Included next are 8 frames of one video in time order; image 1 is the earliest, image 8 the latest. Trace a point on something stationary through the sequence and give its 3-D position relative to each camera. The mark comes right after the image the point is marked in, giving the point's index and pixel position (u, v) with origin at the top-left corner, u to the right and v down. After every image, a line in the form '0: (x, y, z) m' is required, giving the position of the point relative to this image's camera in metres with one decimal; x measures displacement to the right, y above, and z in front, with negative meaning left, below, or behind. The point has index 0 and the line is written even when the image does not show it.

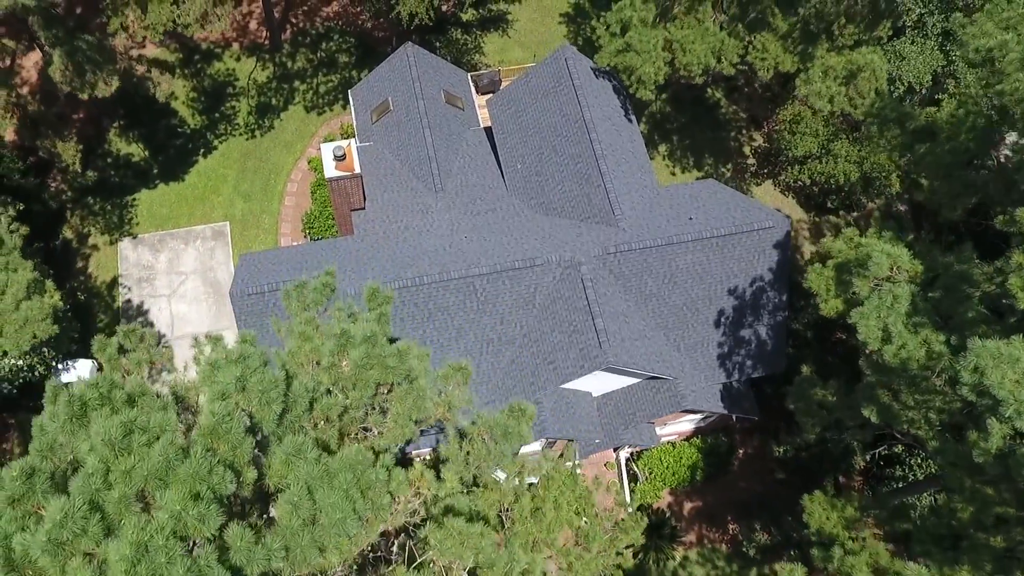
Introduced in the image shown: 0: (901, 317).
0: (+7.1, -0.5, +15.9) m
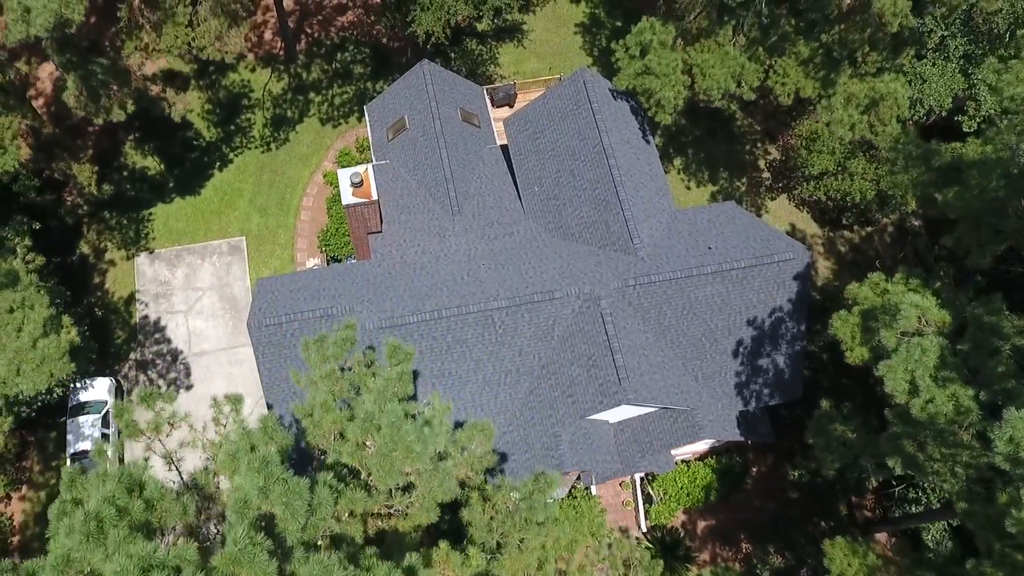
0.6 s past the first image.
0: (+7.5, -1.5, +15.8) m
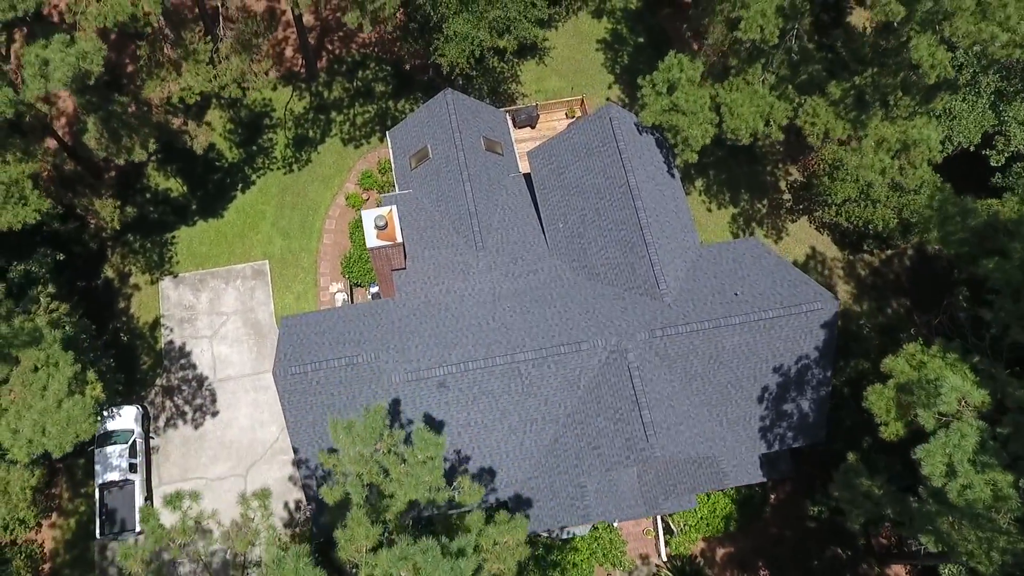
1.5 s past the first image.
0: (+8.1, -3.0, +15.8) m
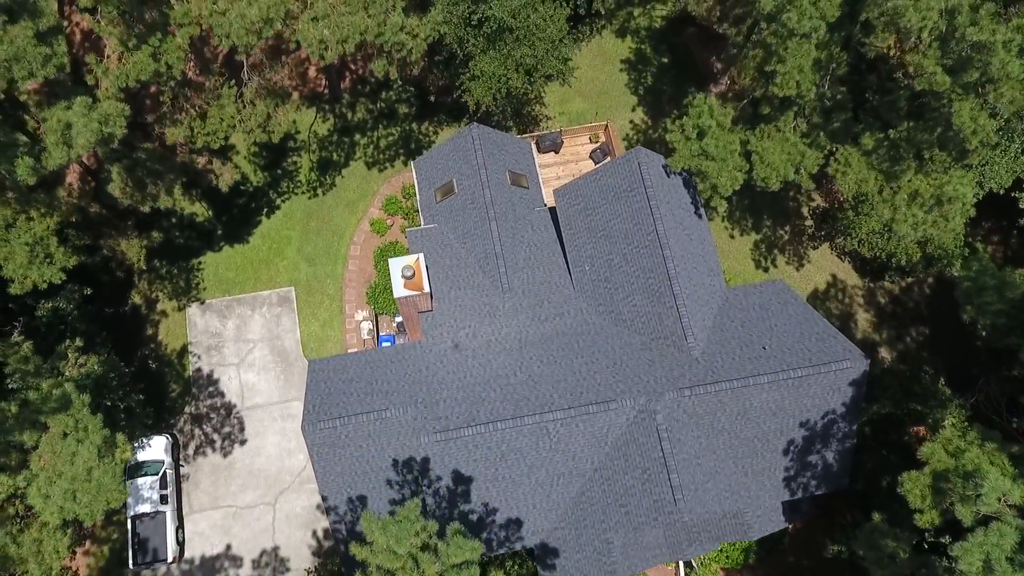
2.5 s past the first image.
0: (+8.6, -4.8, +15.9) m
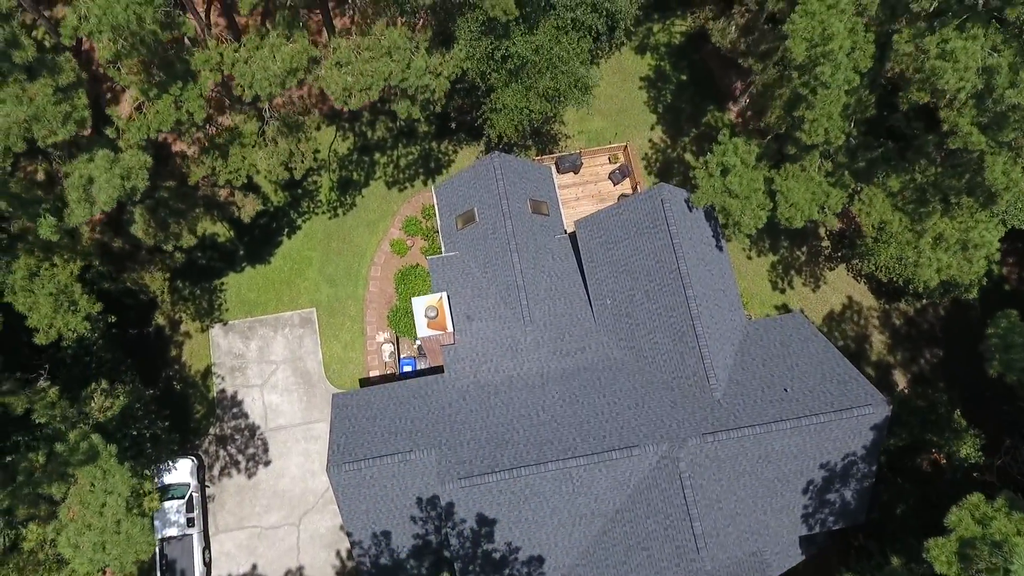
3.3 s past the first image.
0: (+9.2, -6.2, +16.1) m
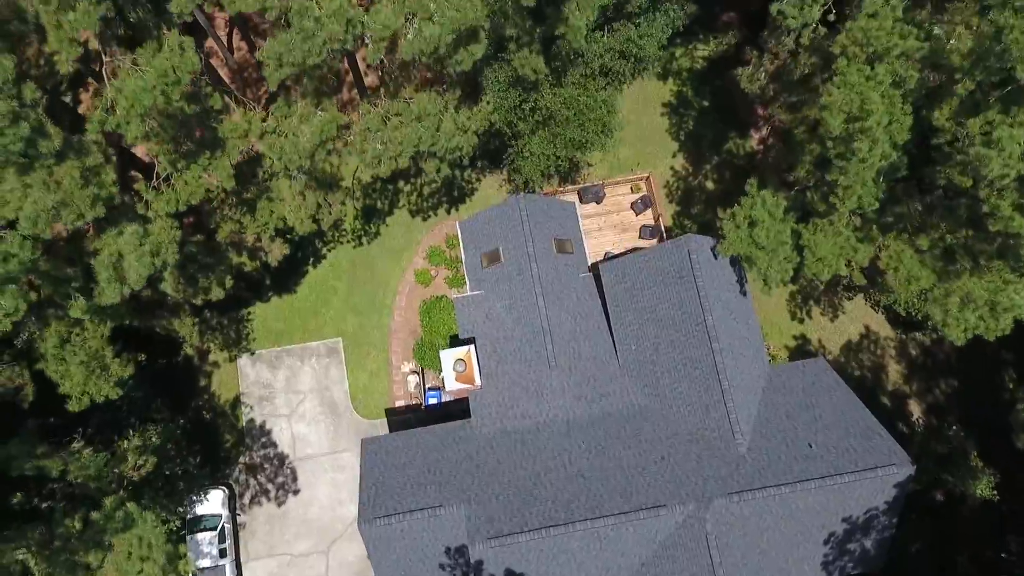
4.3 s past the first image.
0: (+9.8, -8.0, +16.5) m
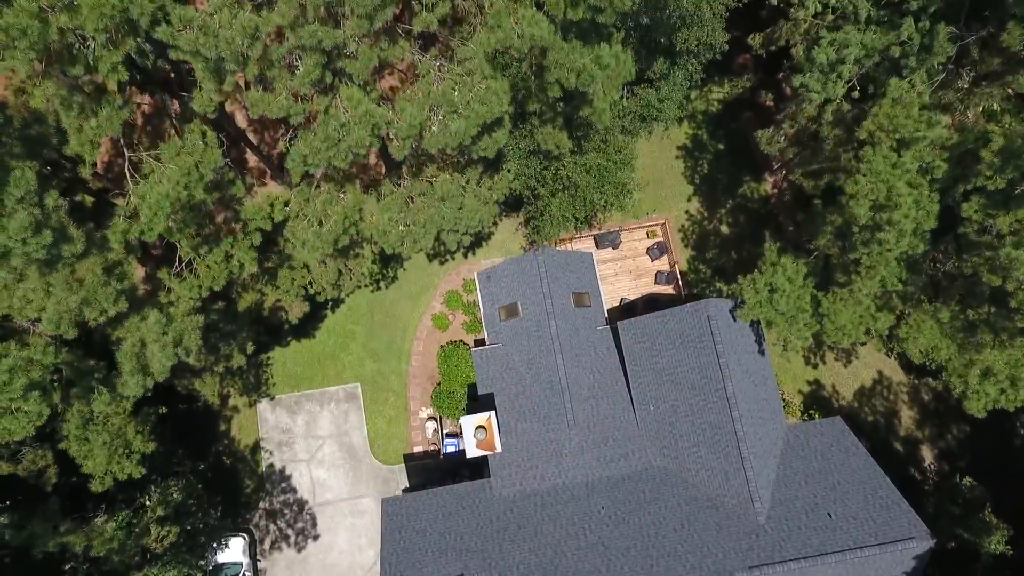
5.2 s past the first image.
0: (+10.3, -10.1, +16.8) m
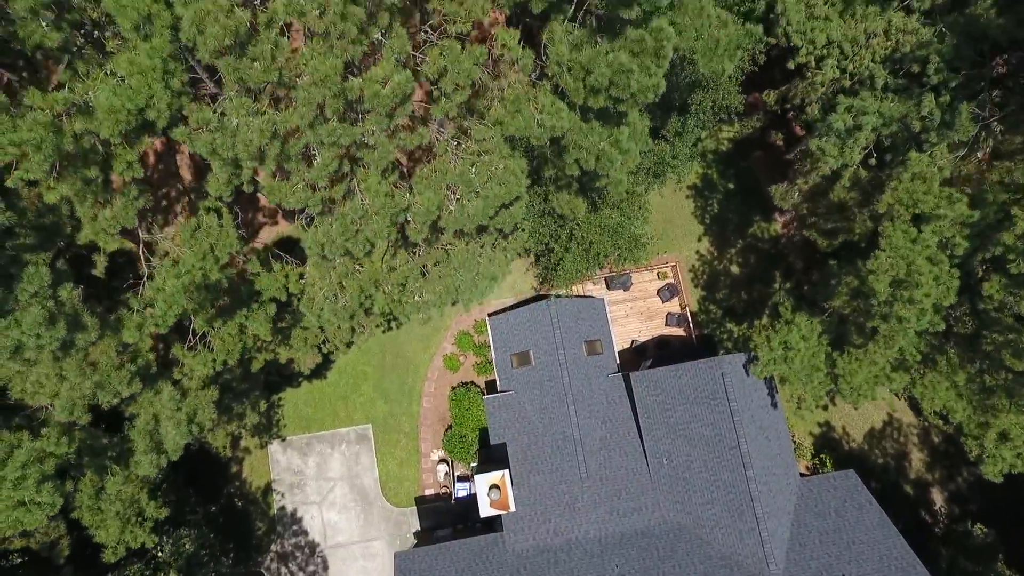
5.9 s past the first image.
0: (+10.7, -11.9, +16.9) m
